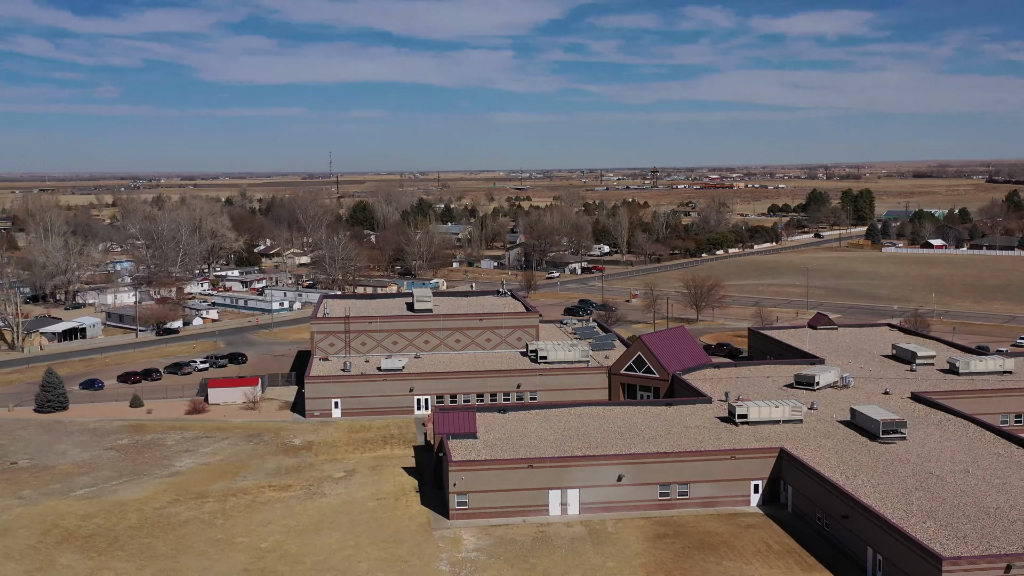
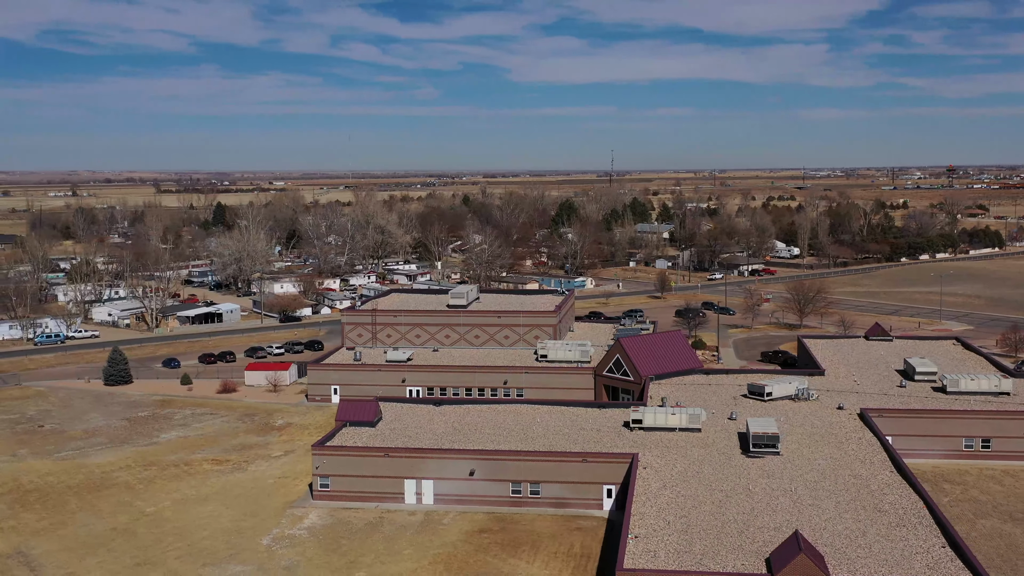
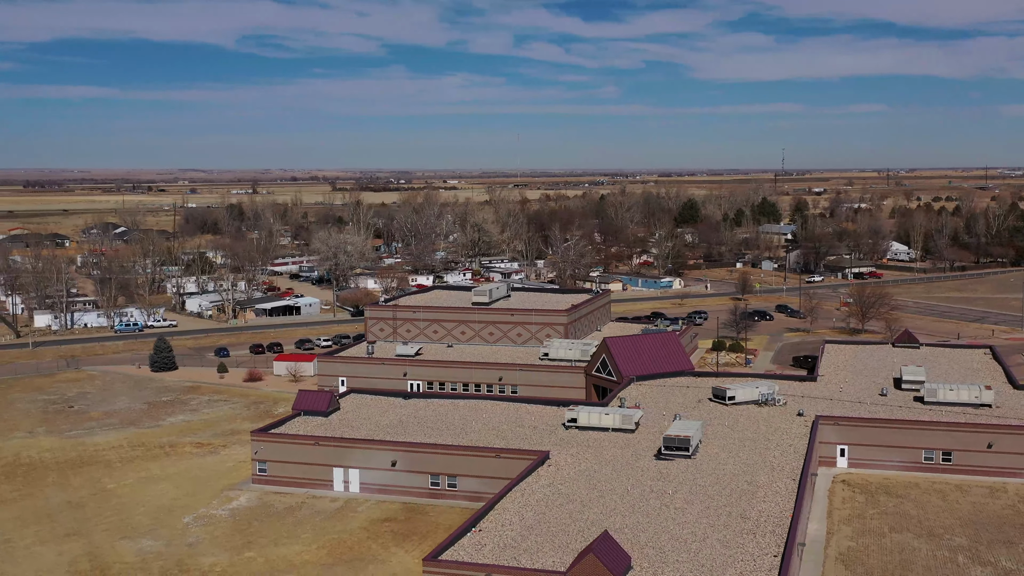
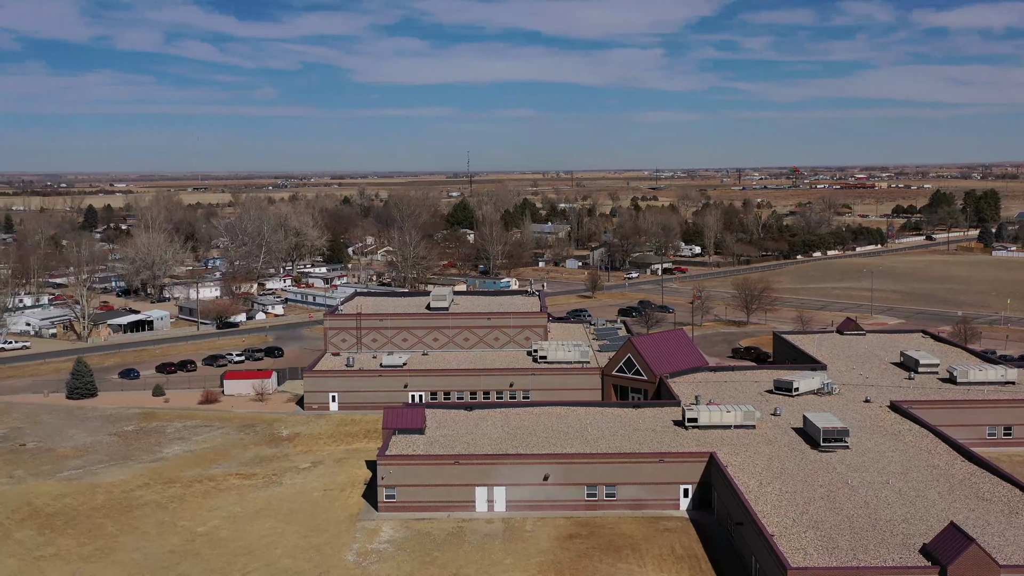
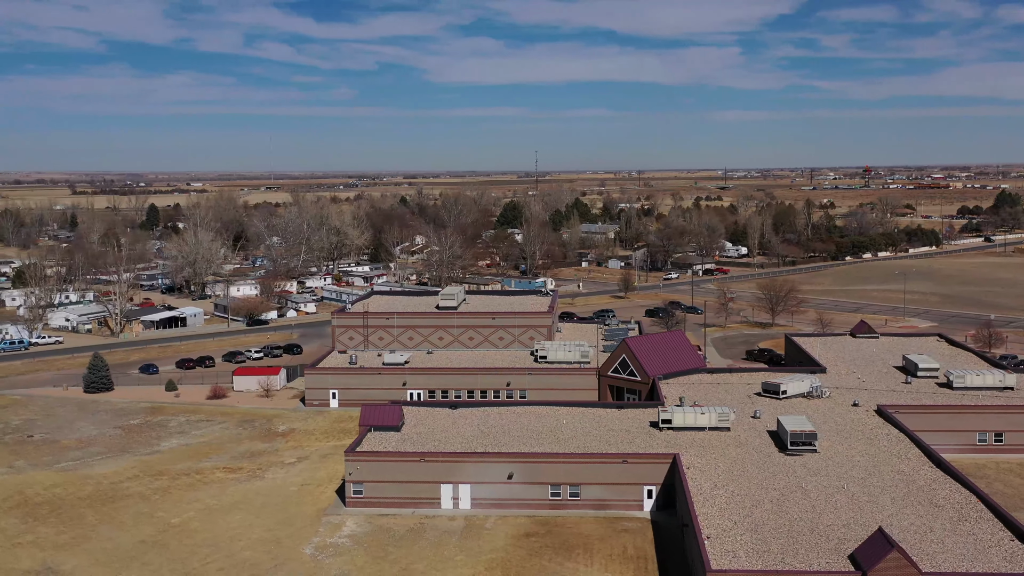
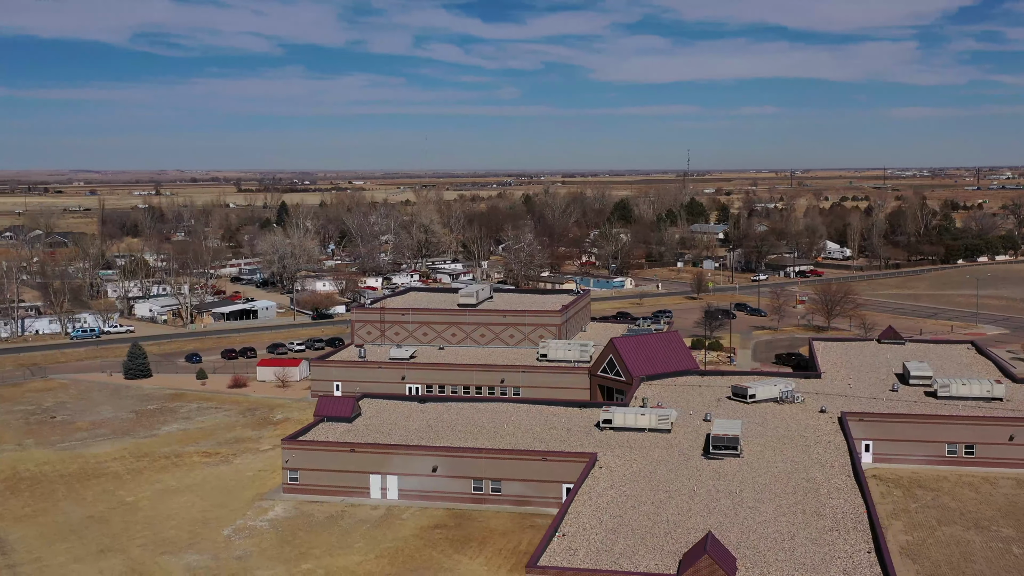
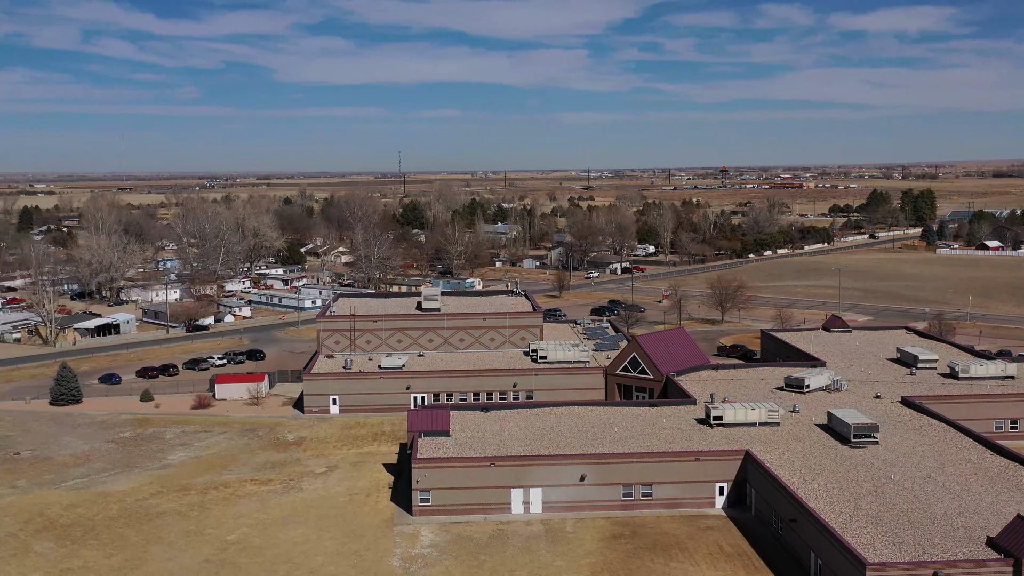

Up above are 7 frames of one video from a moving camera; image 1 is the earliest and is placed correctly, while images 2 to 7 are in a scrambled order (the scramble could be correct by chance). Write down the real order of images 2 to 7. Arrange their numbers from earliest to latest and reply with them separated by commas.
7, 4, 5, 2, 6, 3
